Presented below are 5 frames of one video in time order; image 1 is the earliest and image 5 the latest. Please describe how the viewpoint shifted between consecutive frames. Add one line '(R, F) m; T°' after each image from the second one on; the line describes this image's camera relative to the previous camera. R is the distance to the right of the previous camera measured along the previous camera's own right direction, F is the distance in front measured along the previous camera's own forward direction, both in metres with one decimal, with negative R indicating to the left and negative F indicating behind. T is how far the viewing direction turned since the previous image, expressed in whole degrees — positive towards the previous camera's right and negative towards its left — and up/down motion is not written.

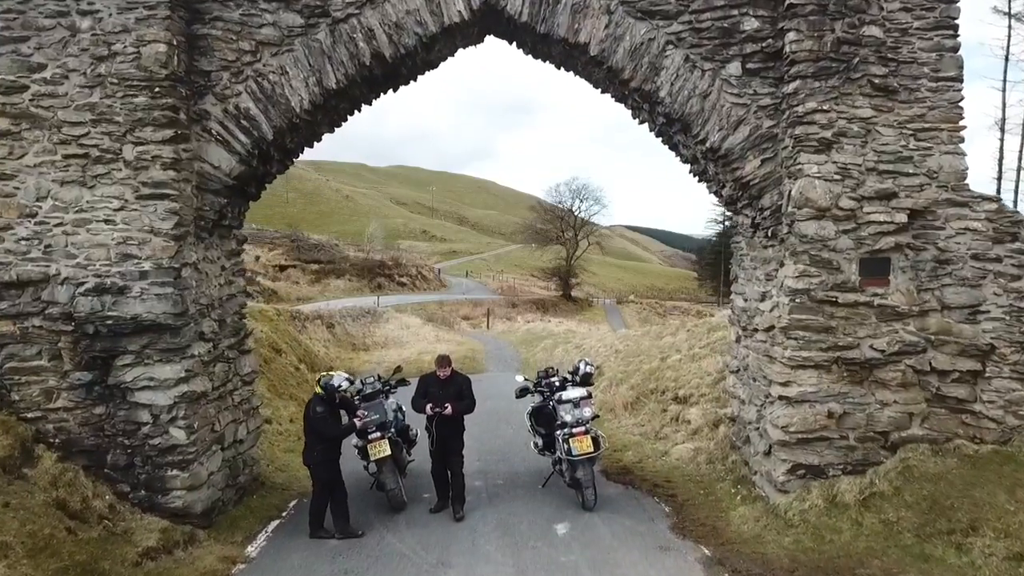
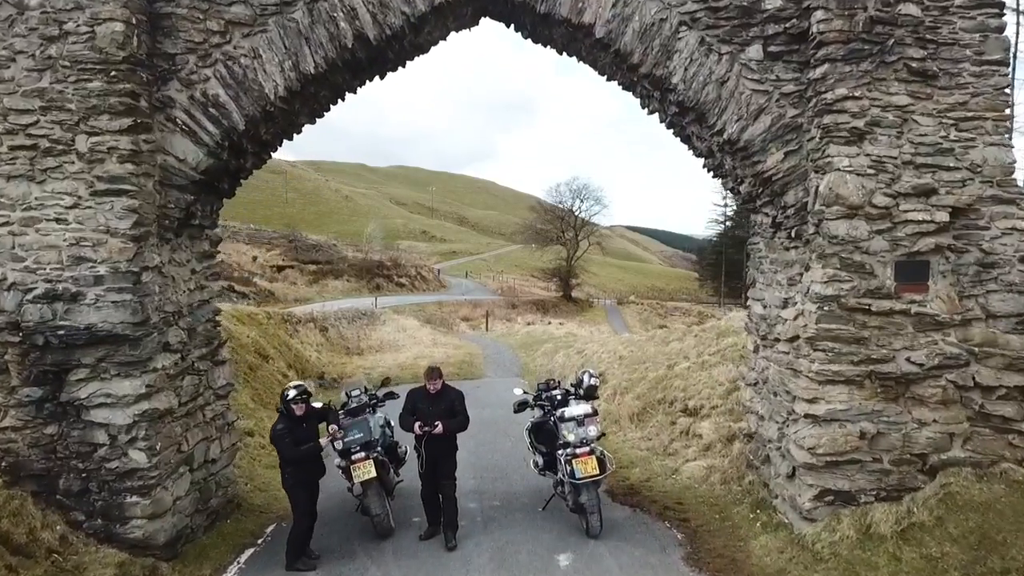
(0.0, +0.8) m; 0°
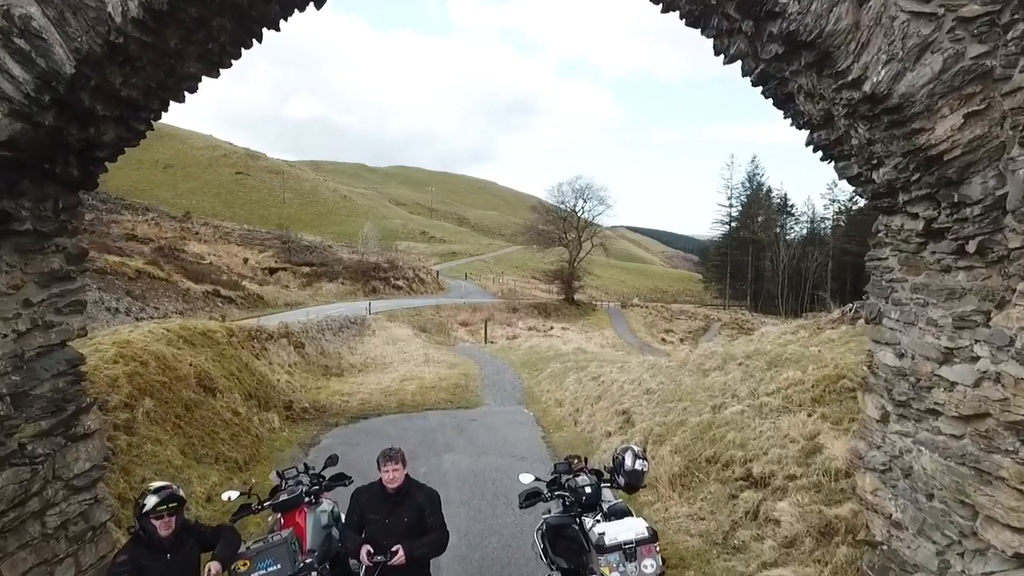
(-0.1, +3.0) m; 0°
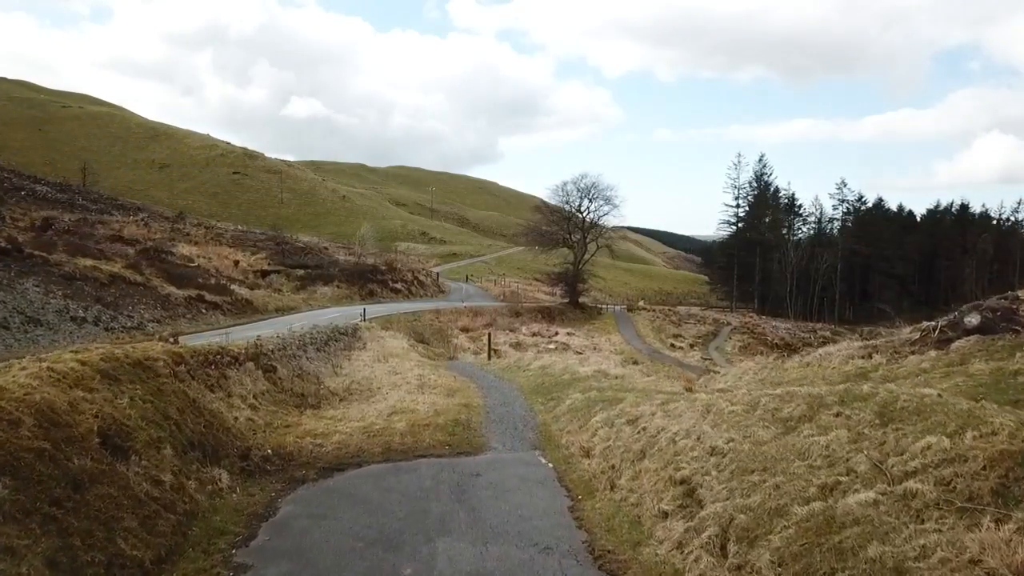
(-0.3, +3.4) m; 0°
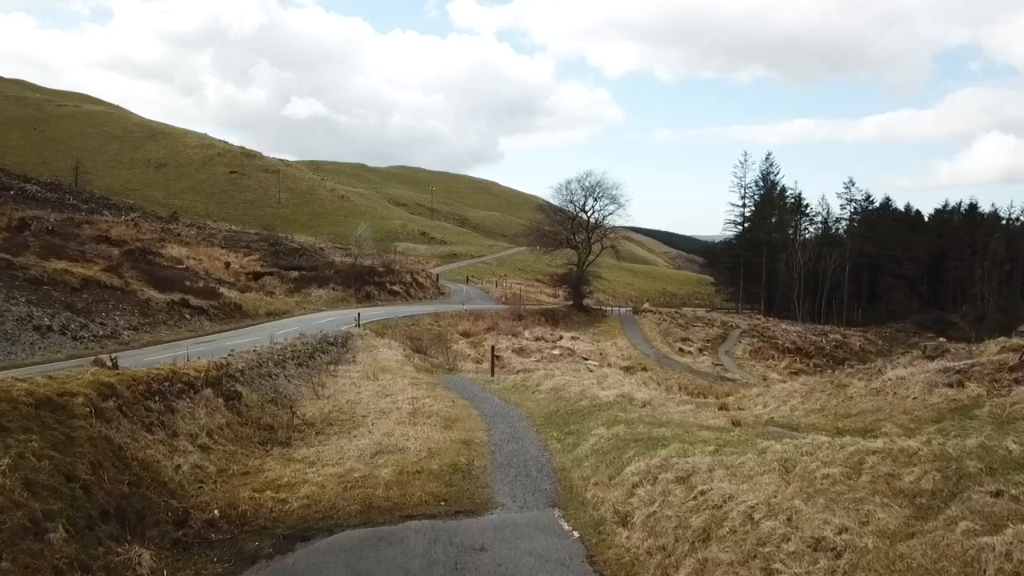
(-0.2, +2.9) m; 0°
